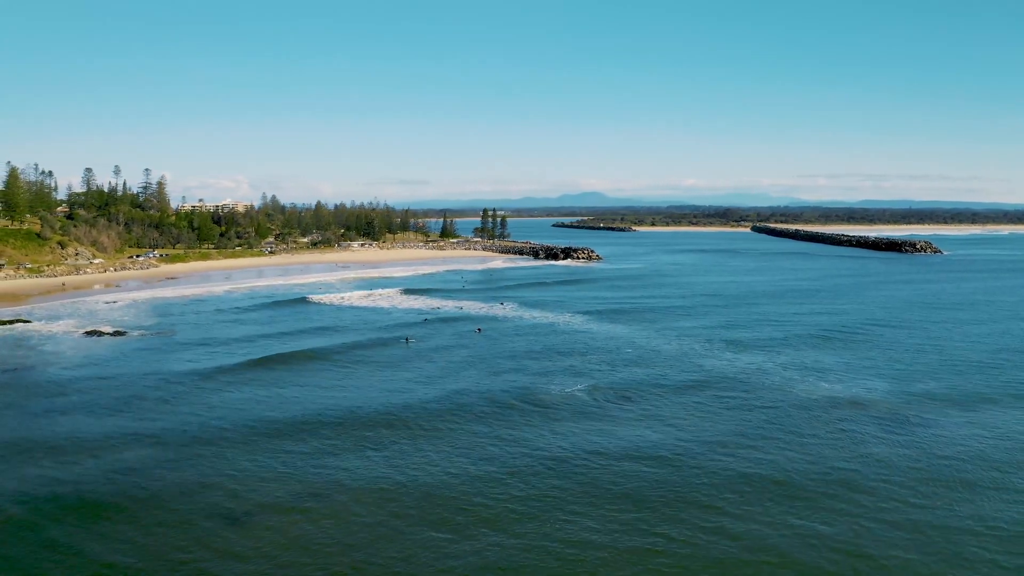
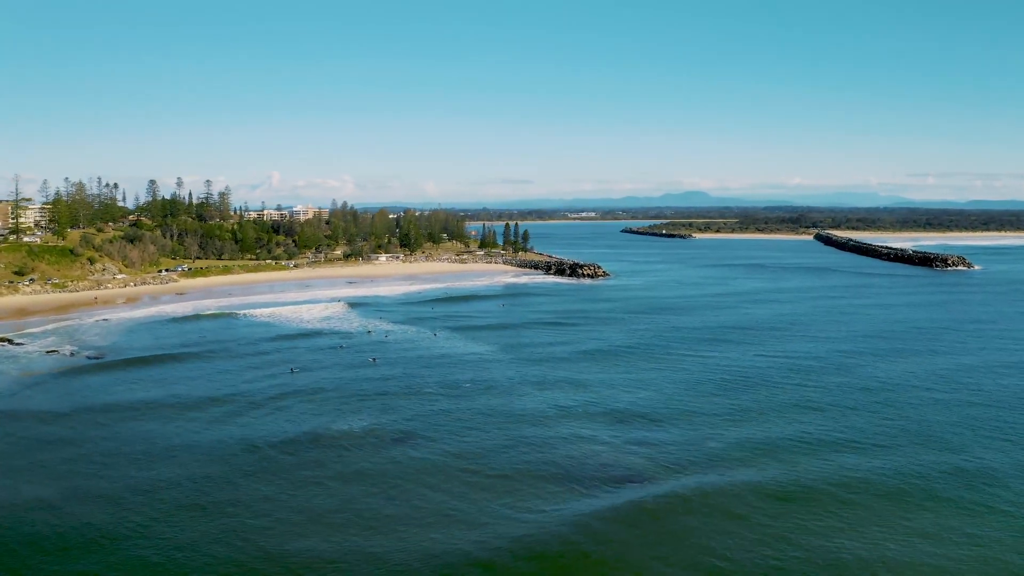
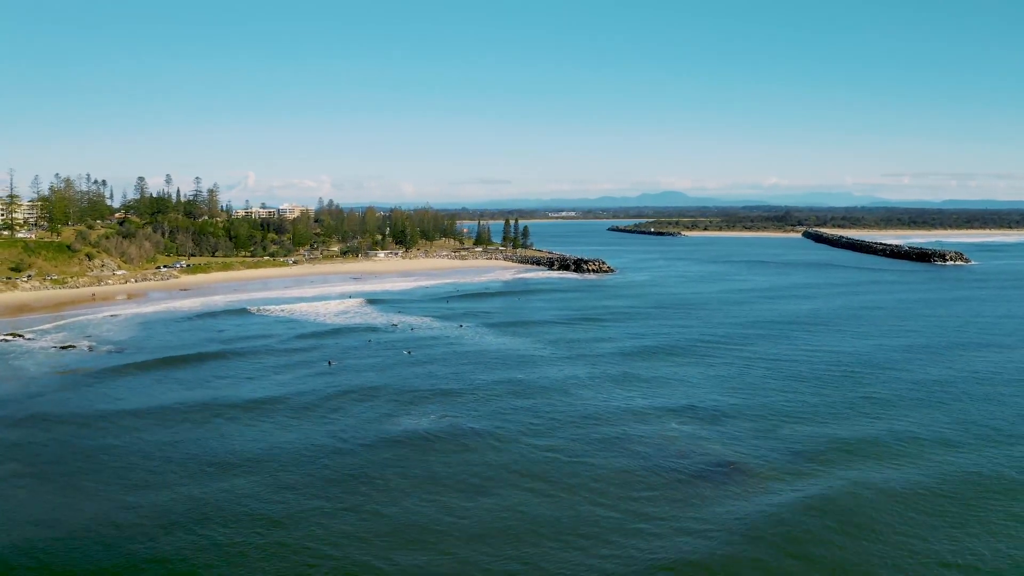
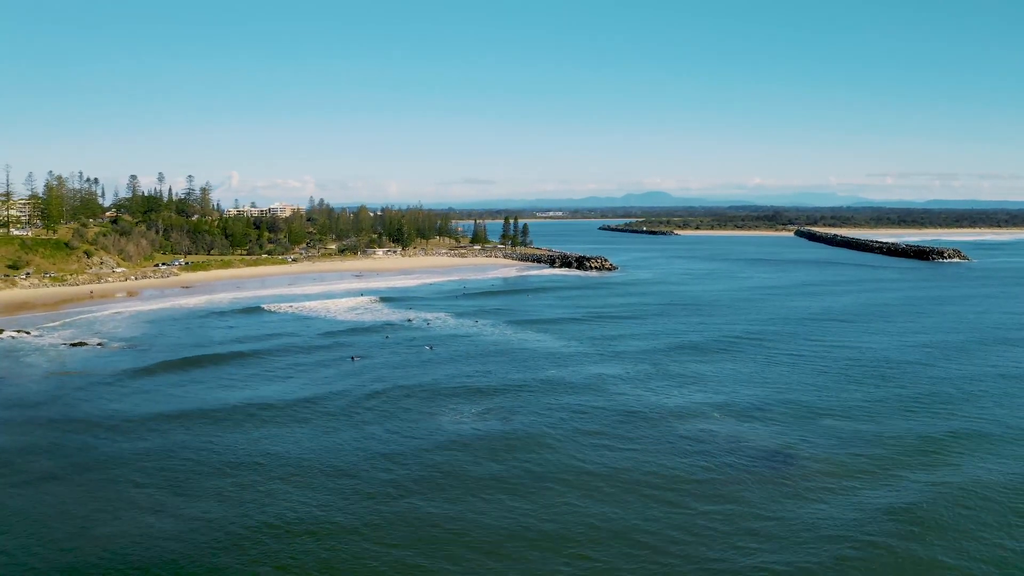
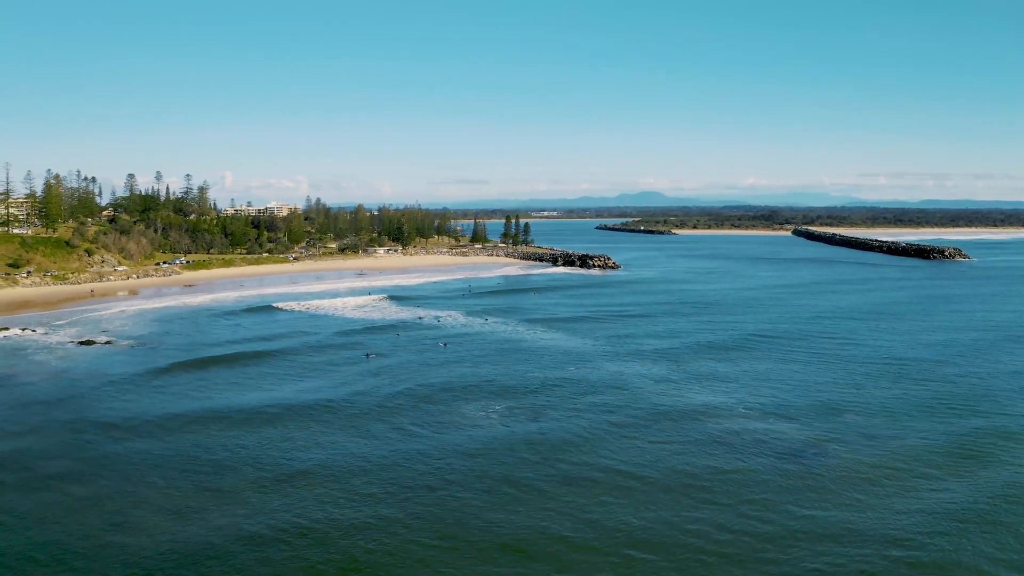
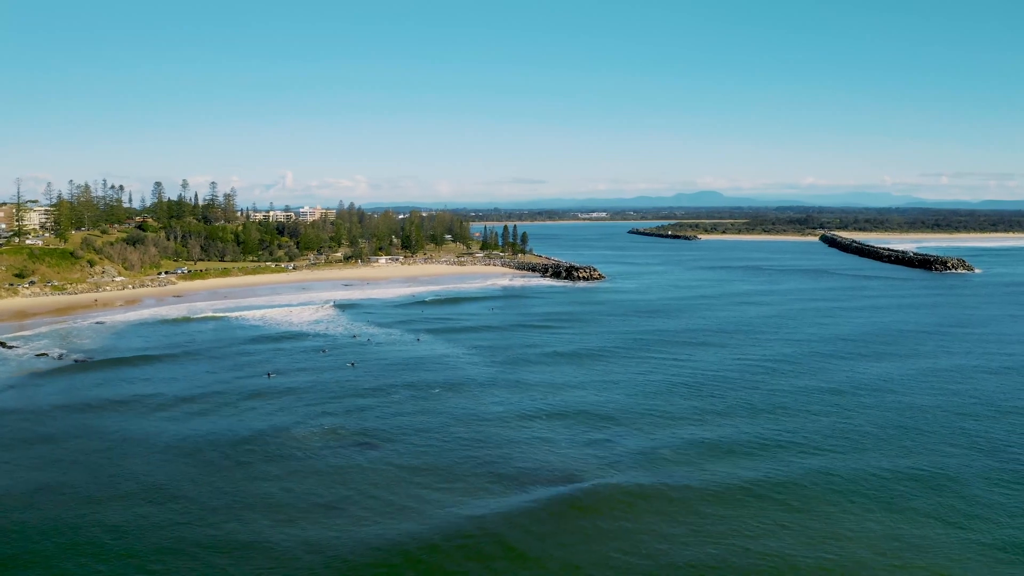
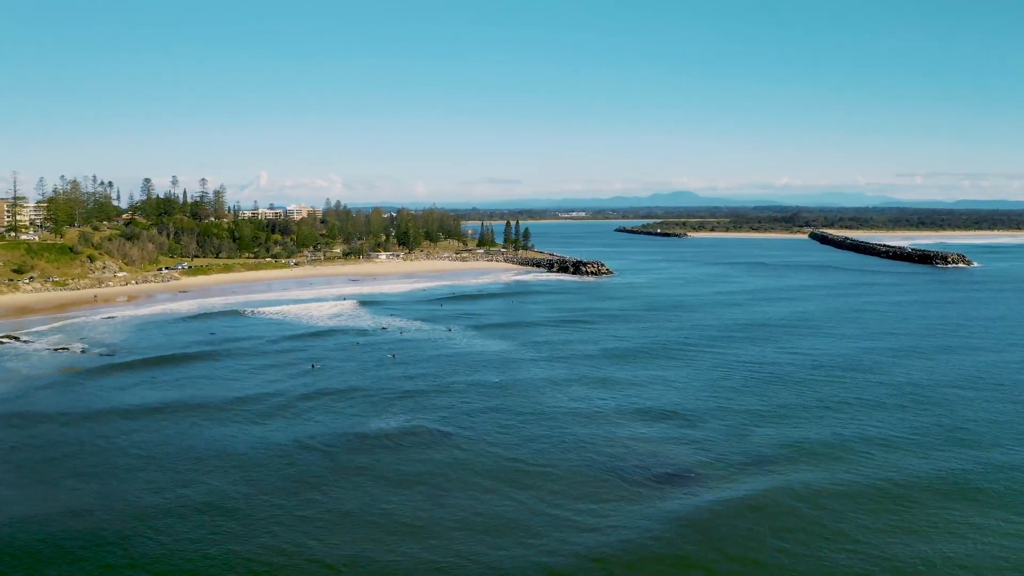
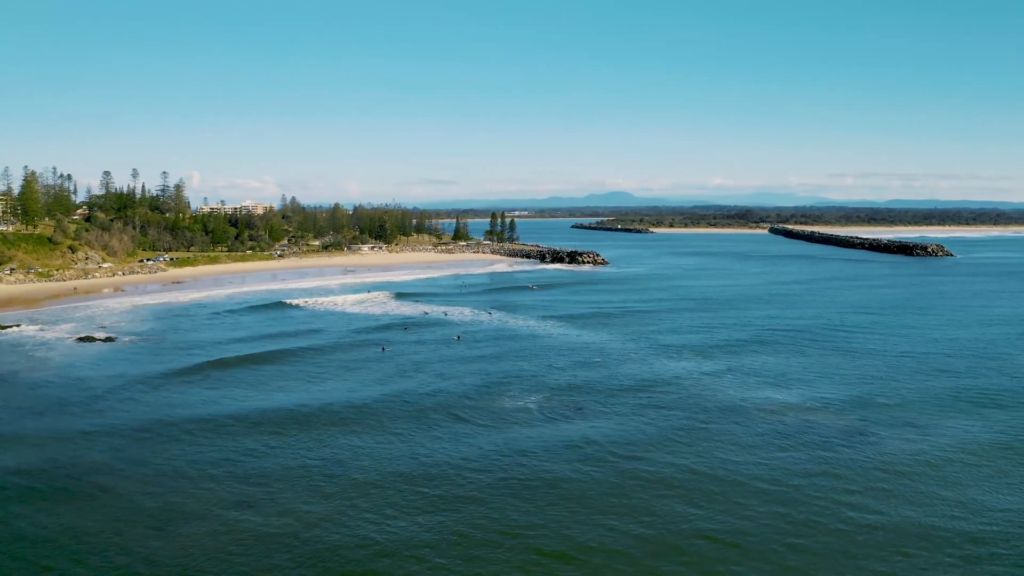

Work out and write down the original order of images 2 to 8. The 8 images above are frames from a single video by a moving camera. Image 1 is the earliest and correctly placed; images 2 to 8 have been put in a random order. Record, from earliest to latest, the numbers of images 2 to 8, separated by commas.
8, 5, 4, 3, 7, 2, 6
